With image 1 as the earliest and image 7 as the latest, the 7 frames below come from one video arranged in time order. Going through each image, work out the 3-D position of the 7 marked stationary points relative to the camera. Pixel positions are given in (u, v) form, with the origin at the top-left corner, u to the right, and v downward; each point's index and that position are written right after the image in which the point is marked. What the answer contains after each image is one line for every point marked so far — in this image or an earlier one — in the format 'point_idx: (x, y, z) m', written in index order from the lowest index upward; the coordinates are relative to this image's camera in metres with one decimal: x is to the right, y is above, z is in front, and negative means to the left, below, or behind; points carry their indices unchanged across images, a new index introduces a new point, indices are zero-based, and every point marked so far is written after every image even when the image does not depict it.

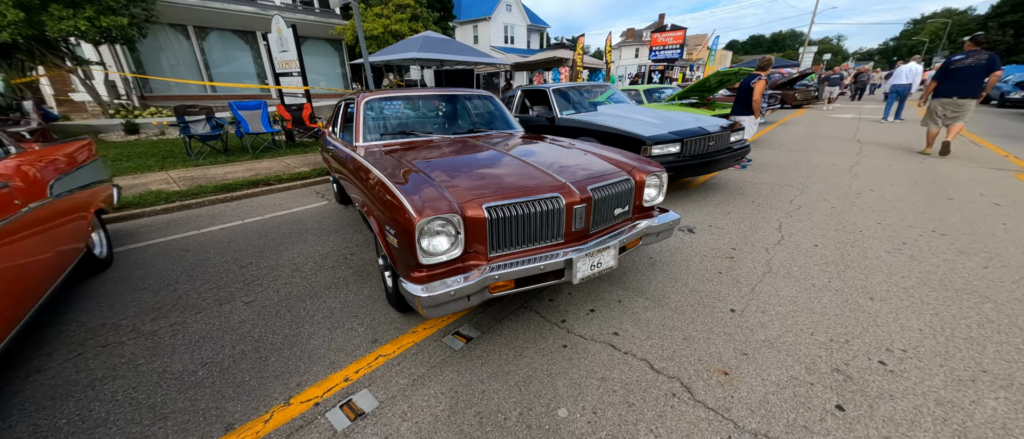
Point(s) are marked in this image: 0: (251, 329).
0: (-1.6, -0.7, +2.2) m
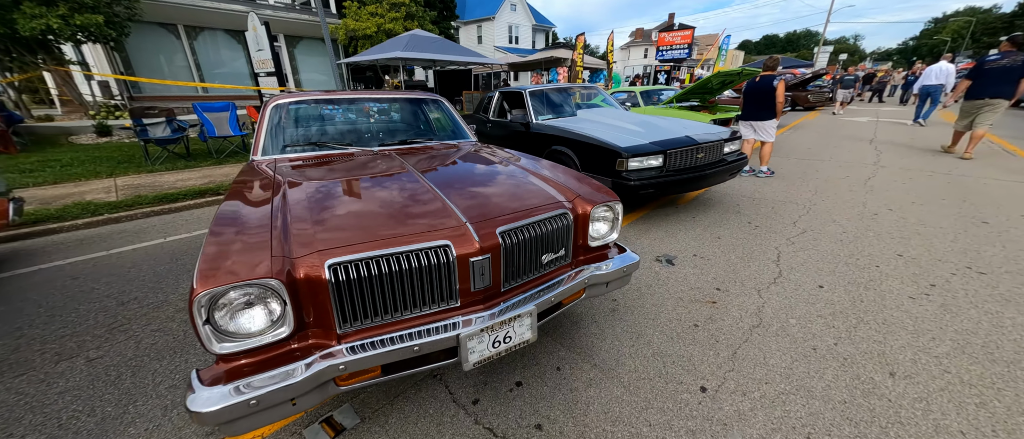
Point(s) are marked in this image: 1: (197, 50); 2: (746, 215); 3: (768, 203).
0: (-2.1, -0.9, +1.7) m
1: (-12.4, +6.7, +14.3) m
2: (+2.7, +0.1, +4.1) m
3: (+3.2, +0.2, +4.5) m
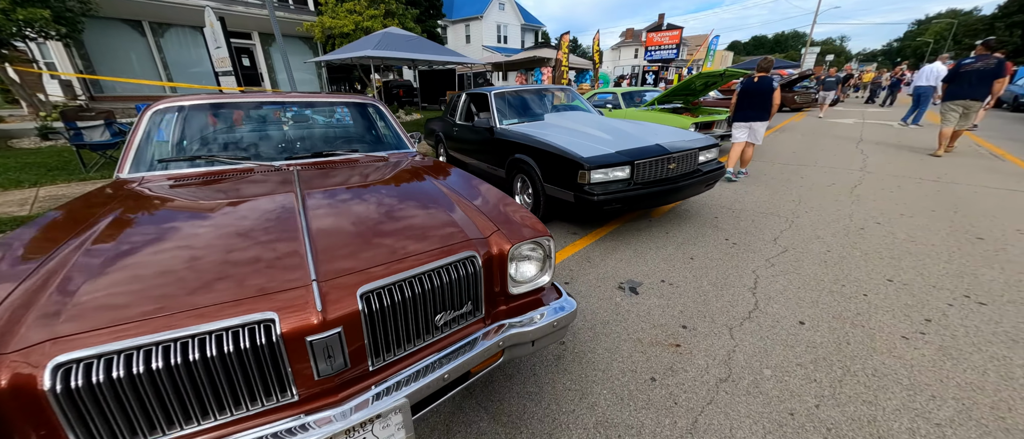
0: (-2.5, -1.1, +1.3) m
1: (-13.1, +6.5, +13.6) m
2: (+2.2, -0.1, +3.8) m
3: (+2.7, 0.0, +4.1) m
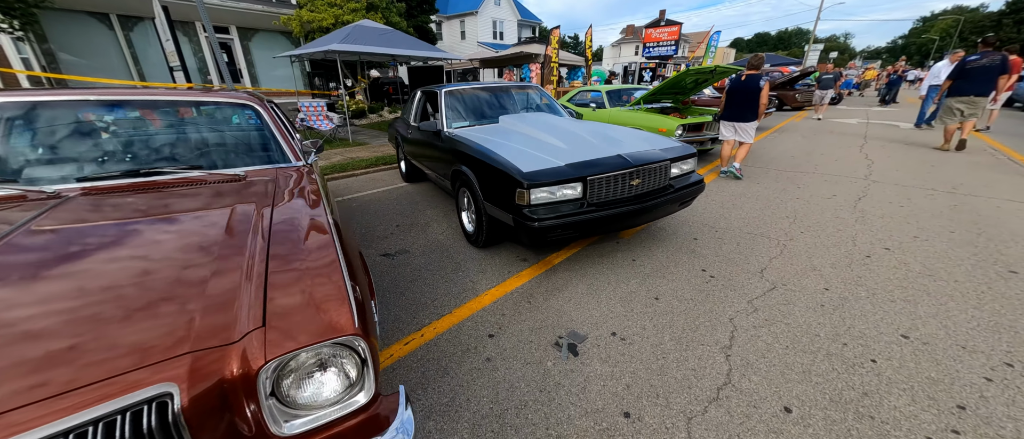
0: (-3.1, -1.3, +0.7) m
1: (-13.6, +6.4, +13.0) m
2: (+1.7, -0.3, +3.2) m
3: (+2.1, -0.2, +3.5) m
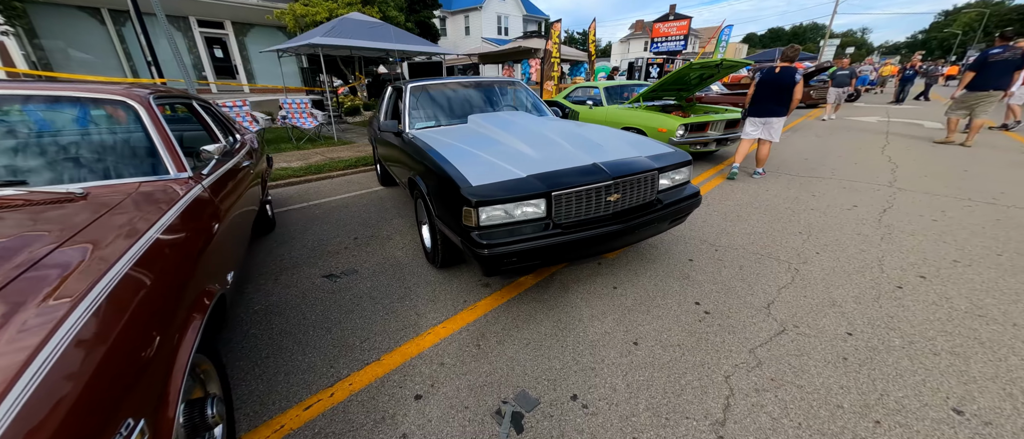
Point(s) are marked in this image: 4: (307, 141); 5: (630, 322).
0: (-3.5, -1.4, +0.3) m
1: (-13.7, +6.5, +12.7) m
2: (+1.4, -0.5, +2.6) m
3: (+1.8, -0.3, +3.0) m
4: (-4.7, +1.8, +8.3) m
5: (+0.7, -0.6, +2.3) m
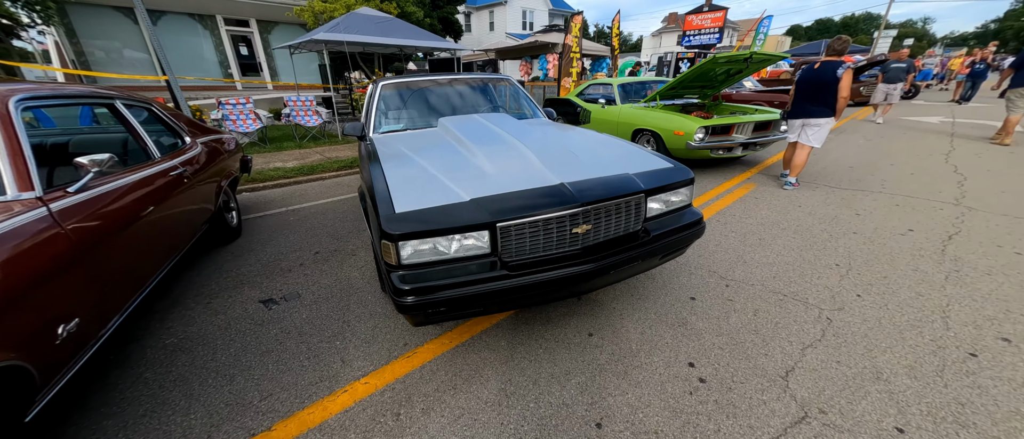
0: (-3.9, -1.5, +0.1) m
1: (-13.1, +6.7, +13.1) m
2: (+1.1, -0.7, +2.1) m
3: (+1.6, -0.5, +2.4) m
4: (-4.6, +1.8, +8.1) m
5: (+0.4, -0.8, +1.8) m
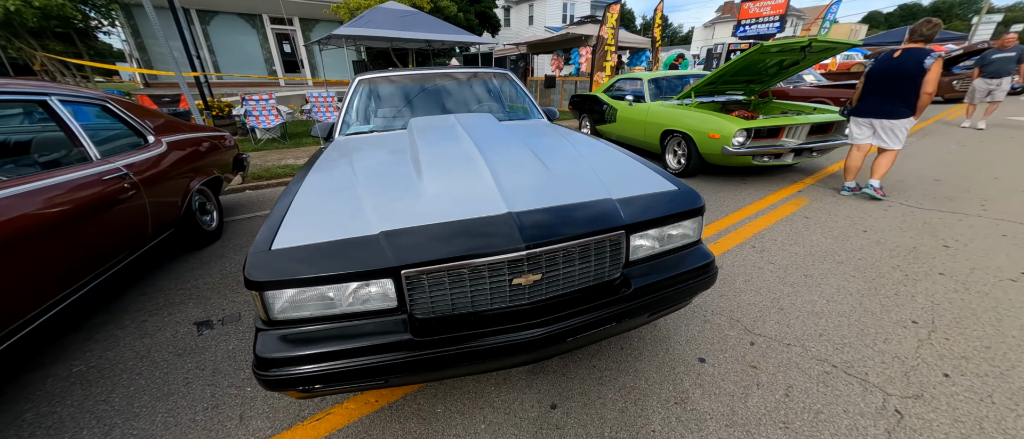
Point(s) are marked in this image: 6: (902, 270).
0: (-4.4, -1.5, 0.0) m
1: (-11.8, +7.2, +13.9) m
2: (+0.8, -0.9, +1.5) m
3: (+1.3, -0.7, +1.8) m
4: (-4.1, +1.9, +8.1) m
5: (+0.1, -1.0, +1.3) m
6: (+2.8, -0.4, +2.6) m
